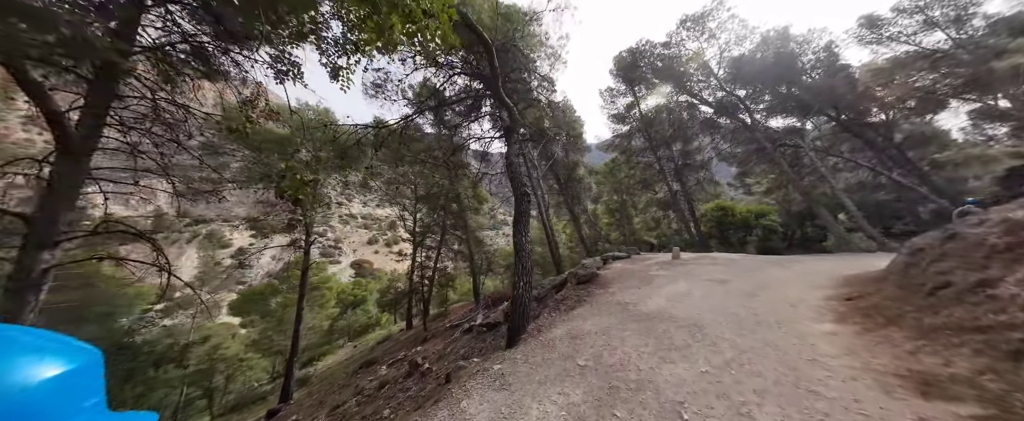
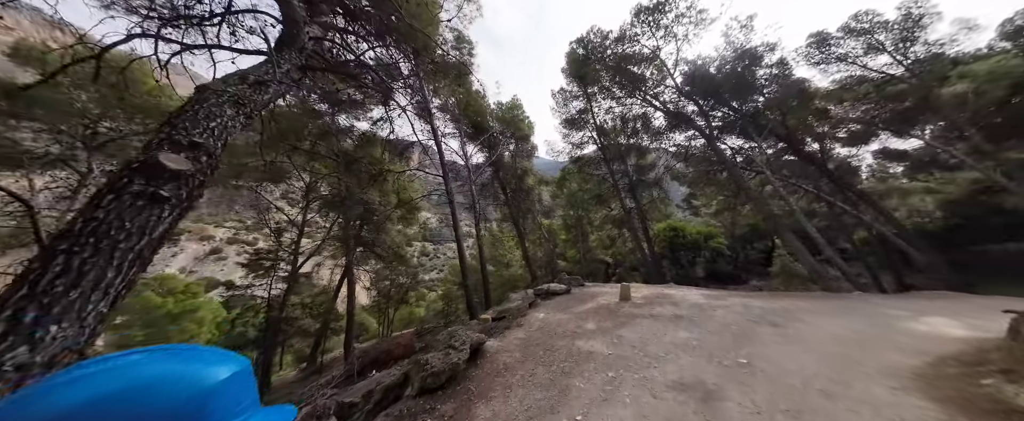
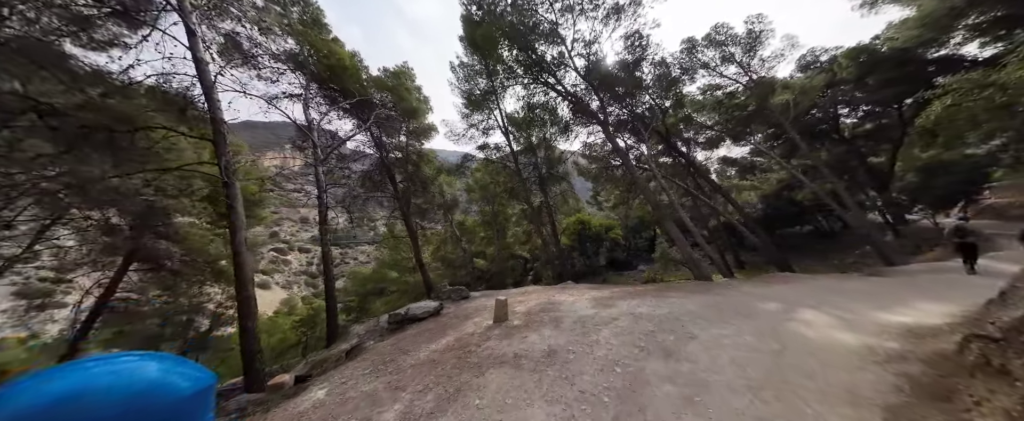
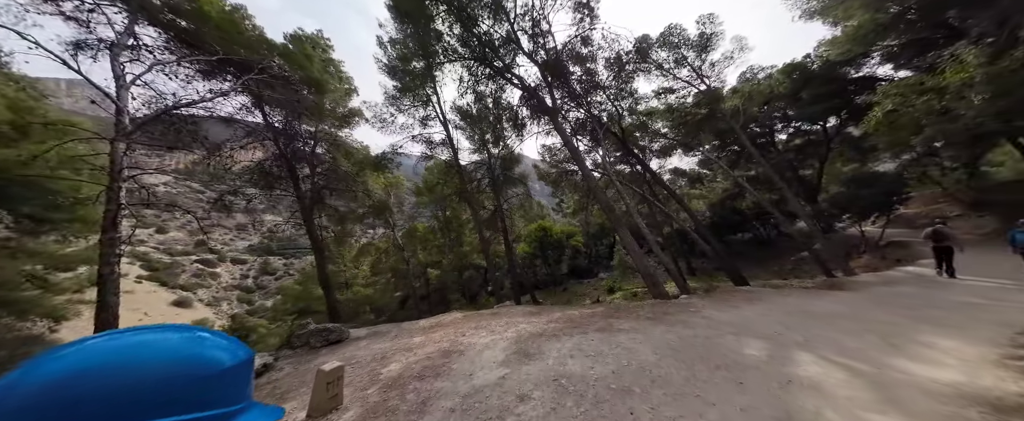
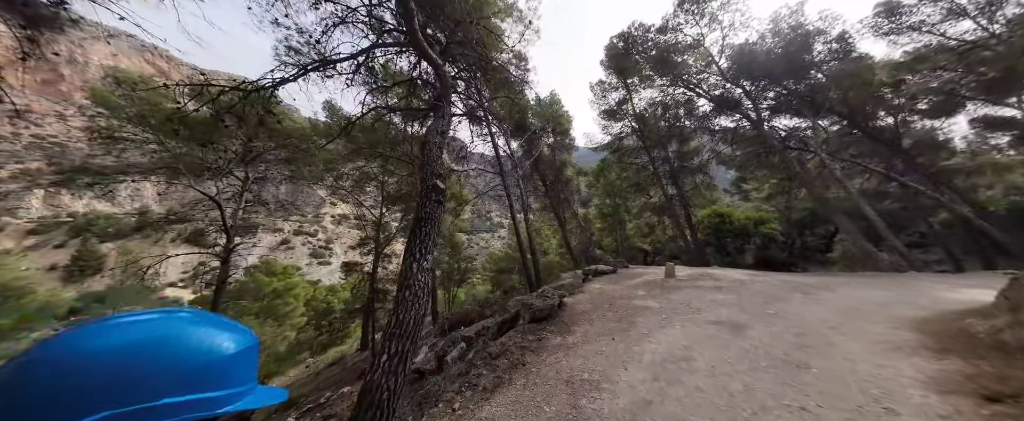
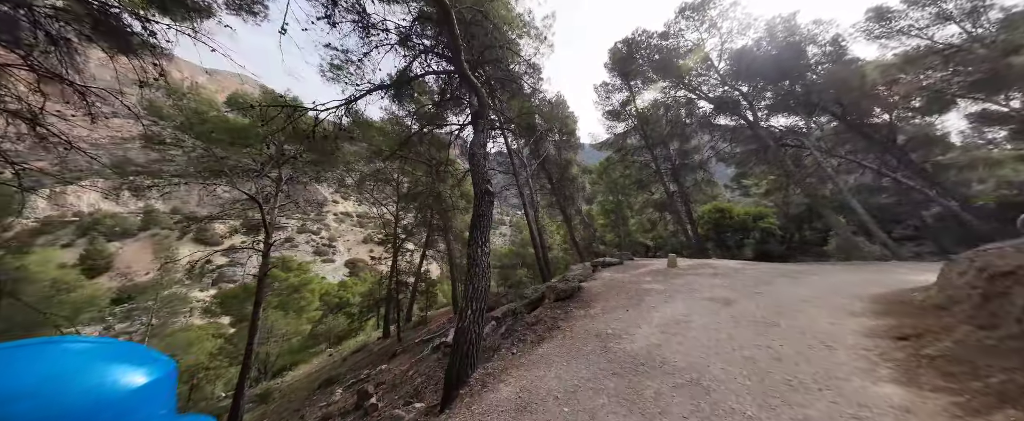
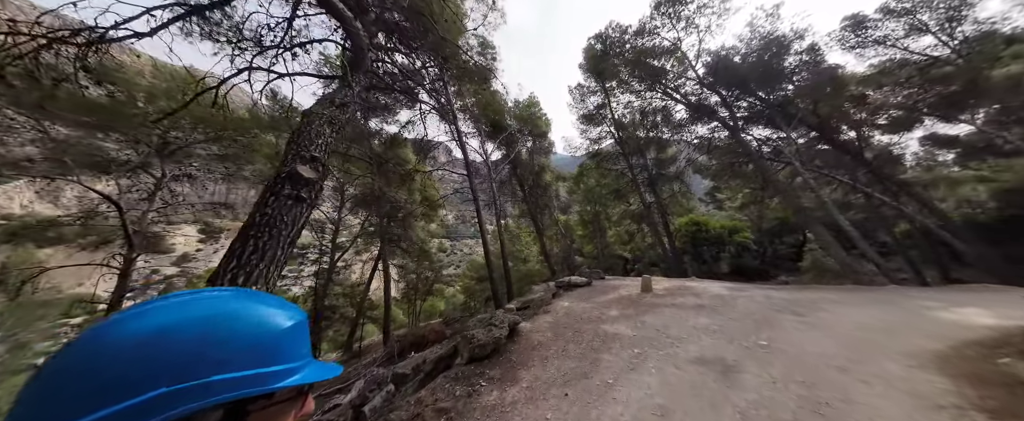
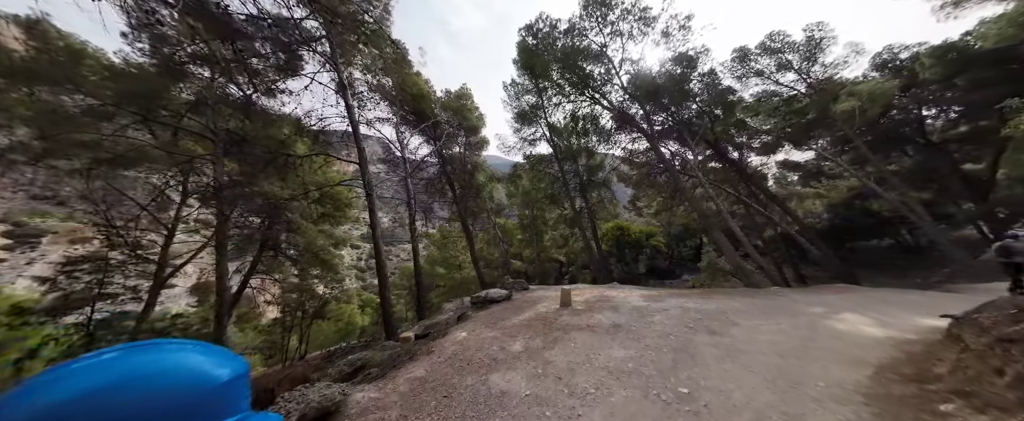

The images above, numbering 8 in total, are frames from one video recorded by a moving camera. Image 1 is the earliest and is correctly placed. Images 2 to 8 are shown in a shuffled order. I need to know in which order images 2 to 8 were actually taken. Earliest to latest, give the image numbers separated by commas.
6, 5, 7, 2, 8, 3, 4
